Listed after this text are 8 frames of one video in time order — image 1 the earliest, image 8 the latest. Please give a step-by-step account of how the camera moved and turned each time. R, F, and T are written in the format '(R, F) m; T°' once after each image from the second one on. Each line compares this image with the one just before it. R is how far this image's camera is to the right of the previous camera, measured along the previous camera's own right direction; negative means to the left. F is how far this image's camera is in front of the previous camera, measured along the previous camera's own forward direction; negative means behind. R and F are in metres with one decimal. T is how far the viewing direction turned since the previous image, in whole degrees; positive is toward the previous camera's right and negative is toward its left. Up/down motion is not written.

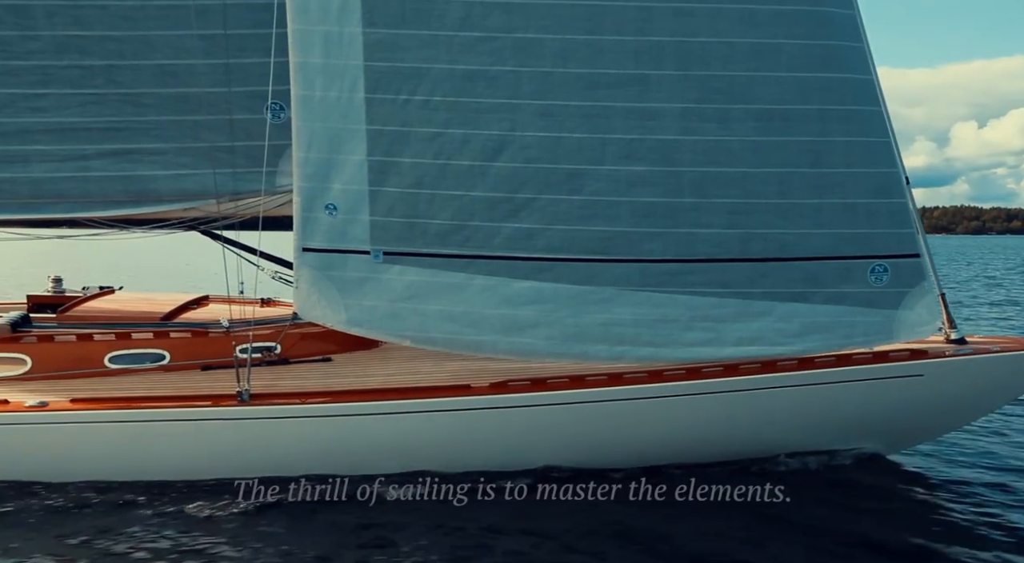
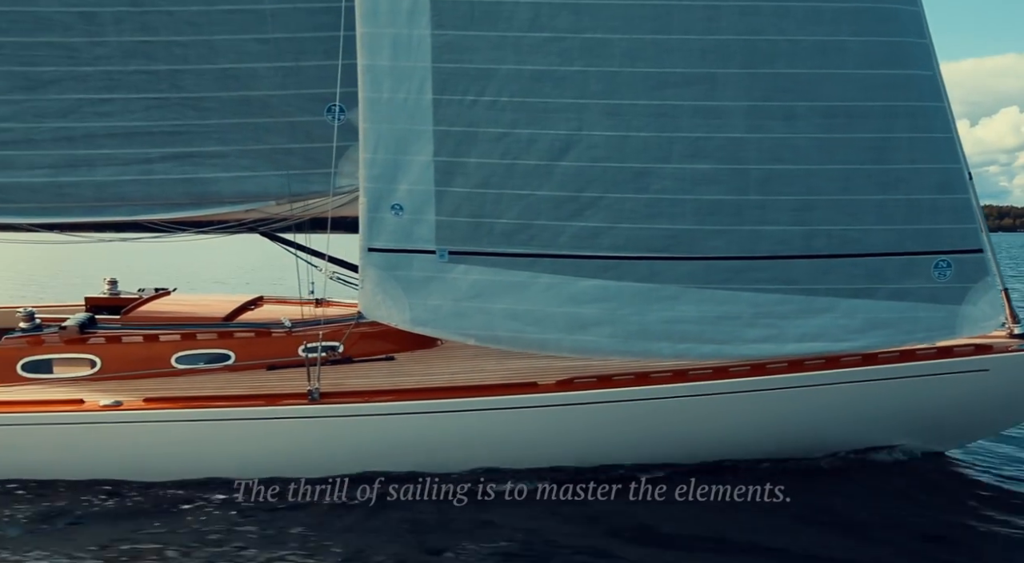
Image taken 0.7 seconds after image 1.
(-0.3, 0.0) m; -1°
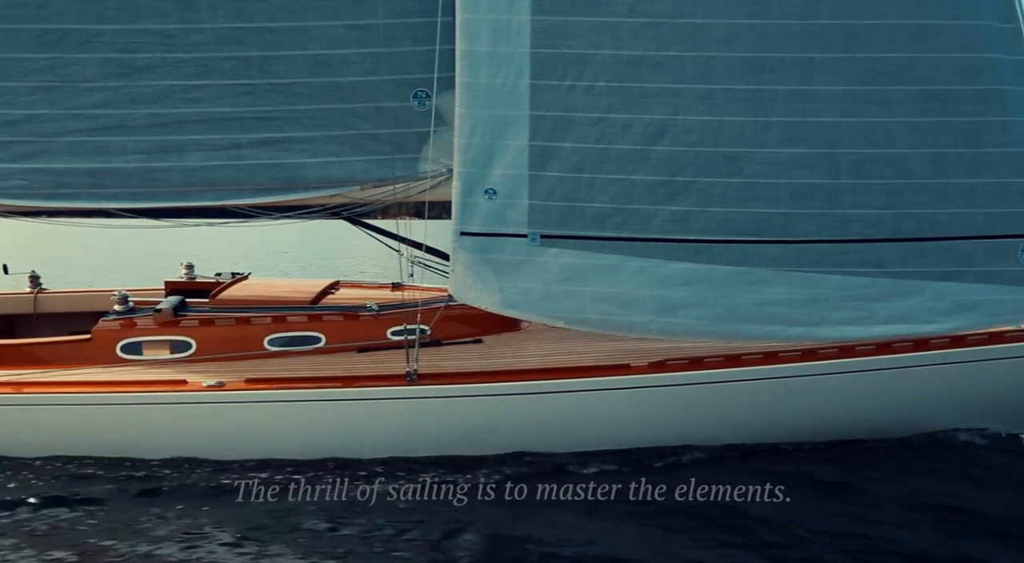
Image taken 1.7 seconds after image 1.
(-0.5, -0.1) m; -1°
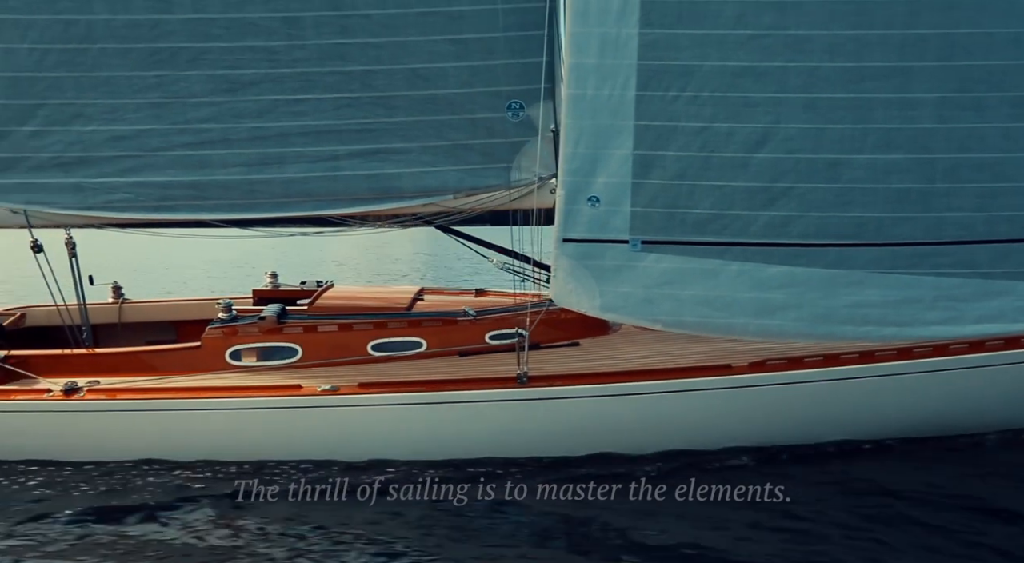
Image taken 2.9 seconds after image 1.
(-0.6, -0.1) m; 0°
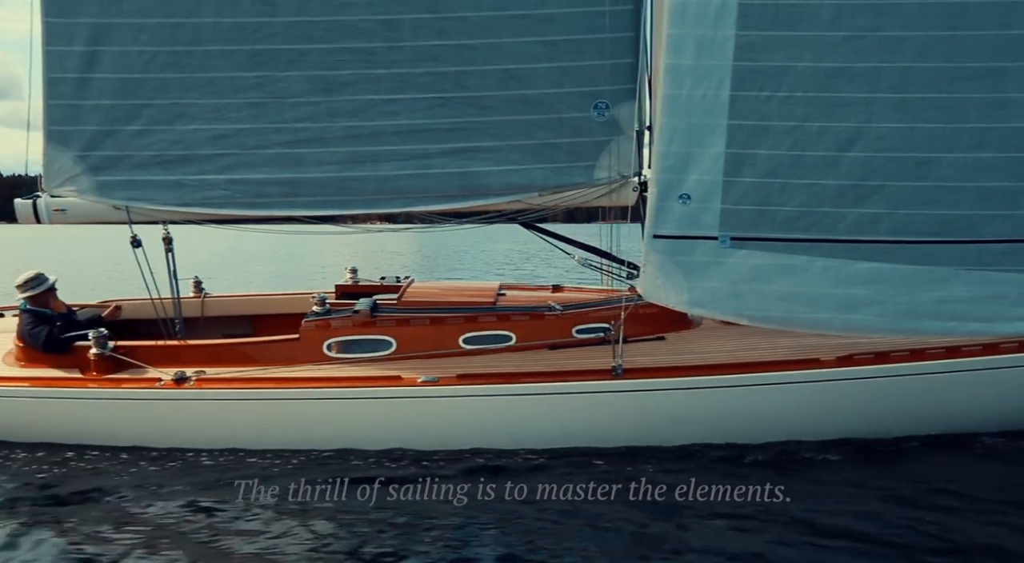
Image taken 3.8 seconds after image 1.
(-0.5, -0.1) m; -1°
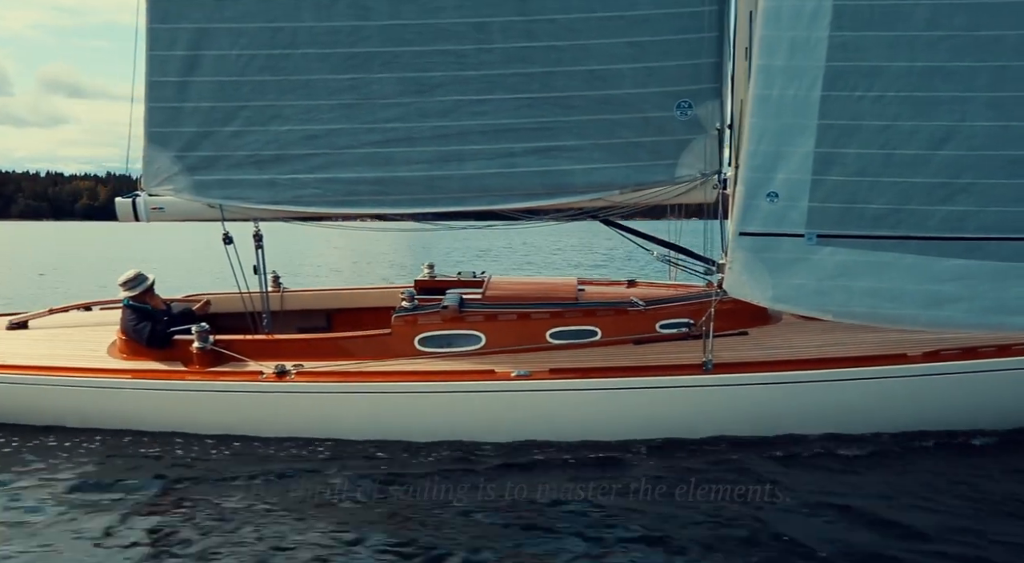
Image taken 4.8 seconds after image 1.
(-0.4, -0.1) m; -1°
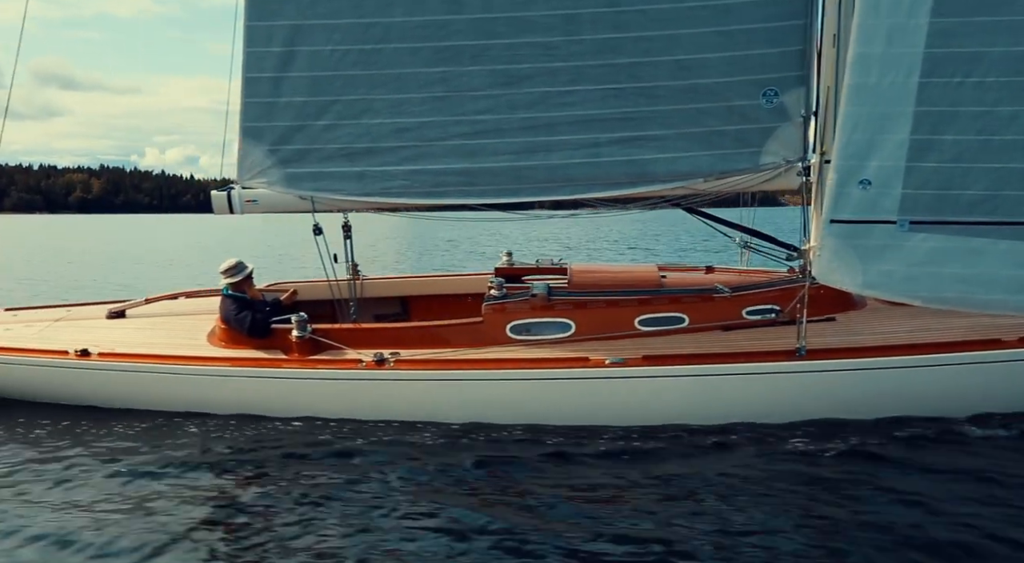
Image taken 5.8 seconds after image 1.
(-0.4, -0.1) m; -2°
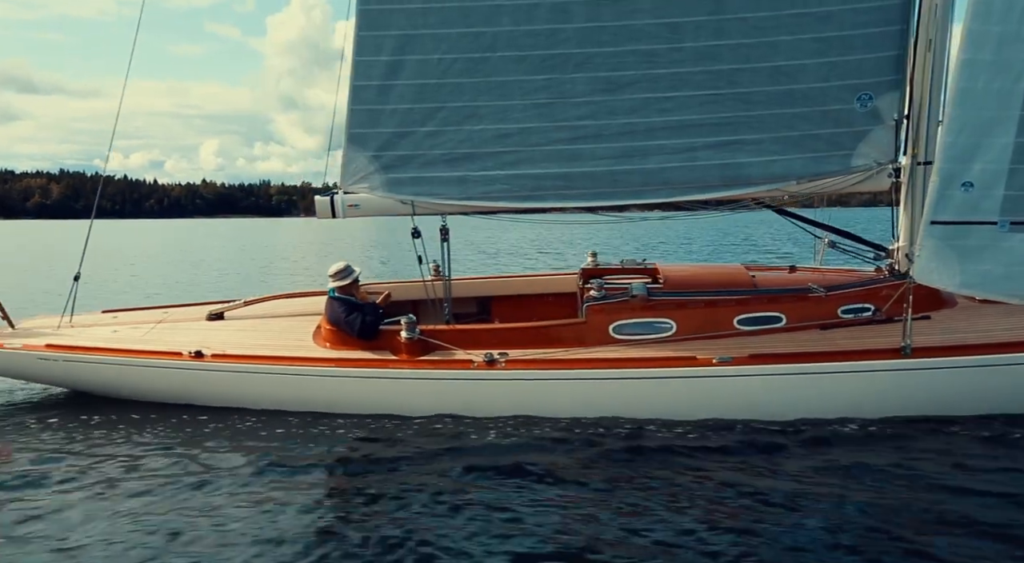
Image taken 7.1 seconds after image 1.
(-0.7, -0.1) m; 0°
